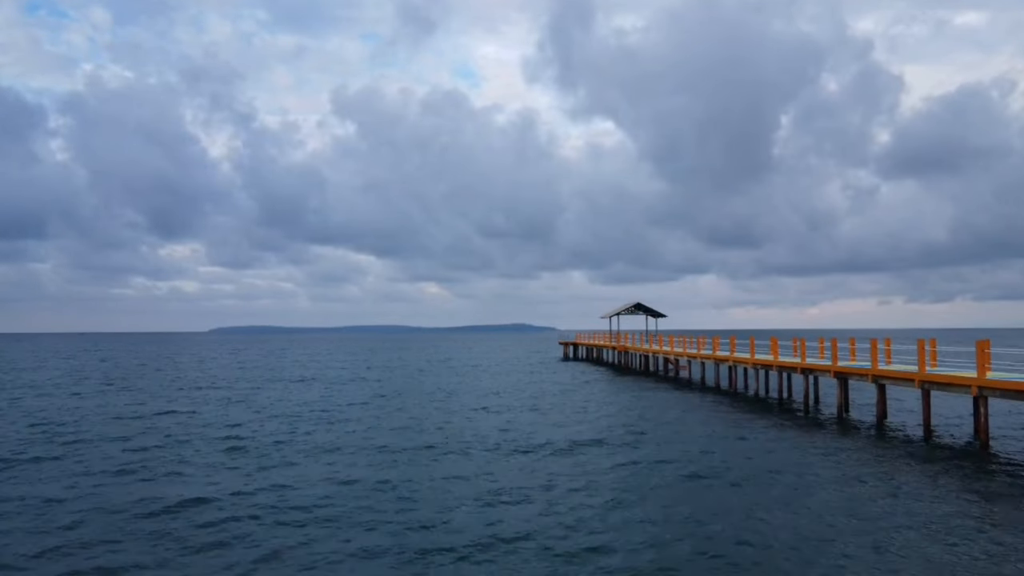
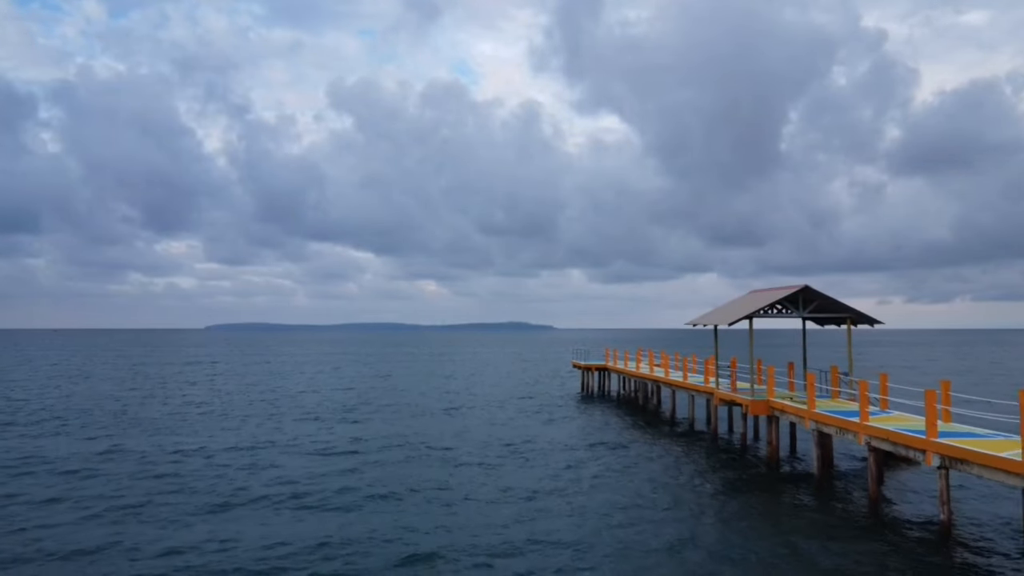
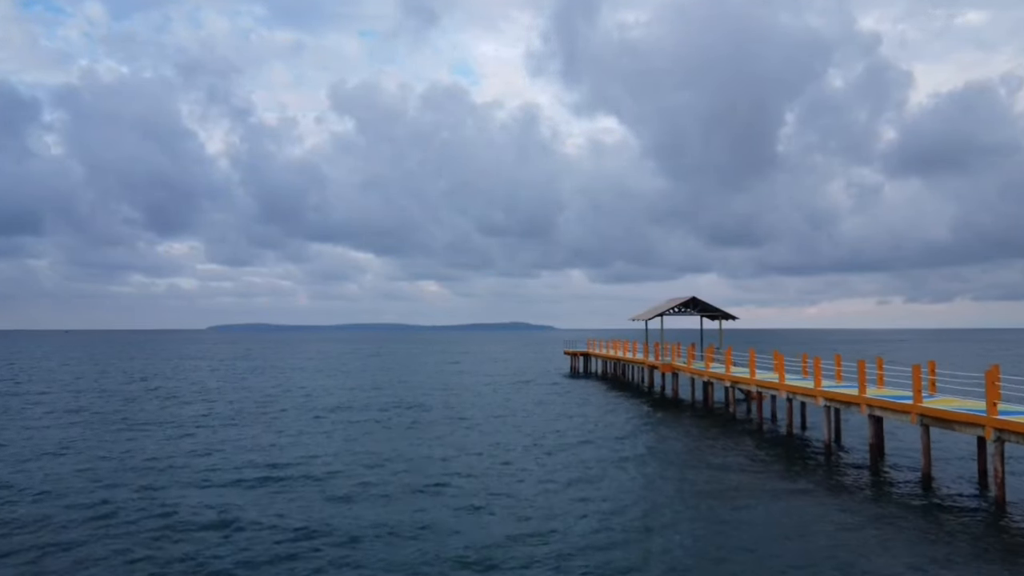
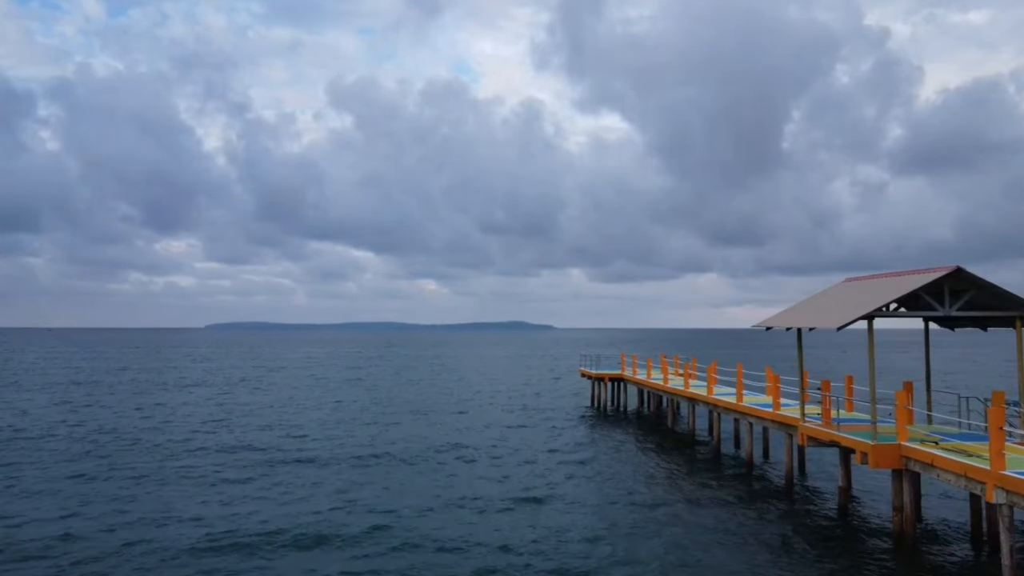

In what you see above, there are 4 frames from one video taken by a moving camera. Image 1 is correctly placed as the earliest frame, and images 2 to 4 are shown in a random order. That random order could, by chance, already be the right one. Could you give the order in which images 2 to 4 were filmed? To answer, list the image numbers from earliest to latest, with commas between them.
3, 2, 4
